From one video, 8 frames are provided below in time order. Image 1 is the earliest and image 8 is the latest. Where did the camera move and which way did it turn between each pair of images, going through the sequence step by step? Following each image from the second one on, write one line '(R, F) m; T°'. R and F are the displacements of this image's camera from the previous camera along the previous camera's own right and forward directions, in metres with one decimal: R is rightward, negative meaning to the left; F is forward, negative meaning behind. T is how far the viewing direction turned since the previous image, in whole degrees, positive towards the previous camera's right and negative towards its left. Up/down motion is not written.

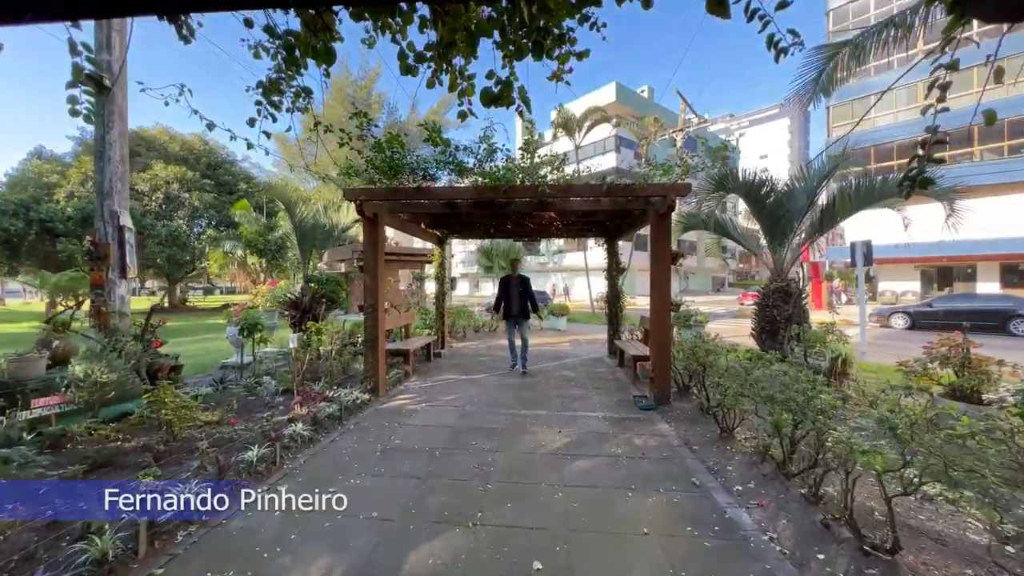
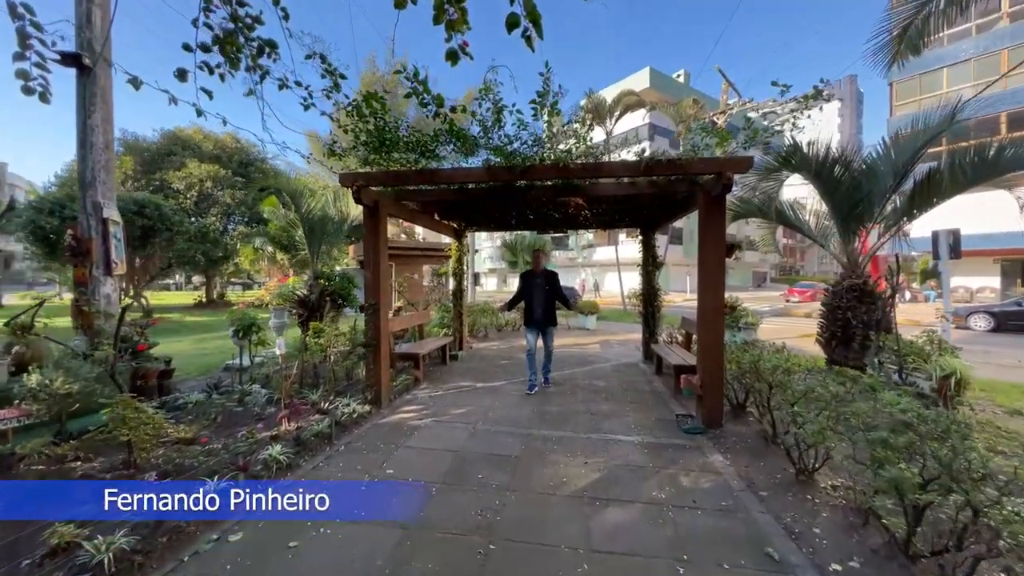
(+0.1, +0.7) m; -4°
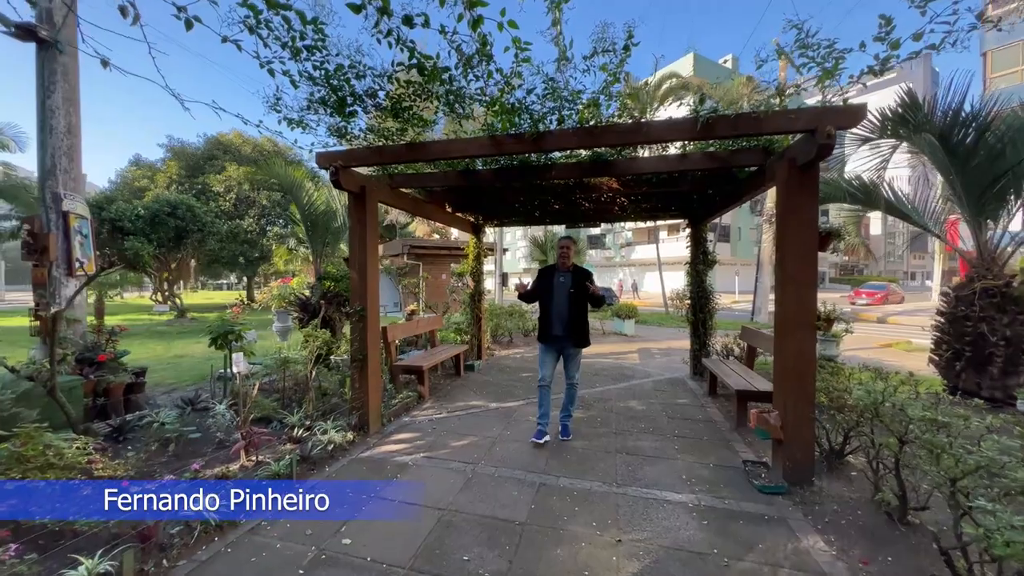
(+0.2, +0.9) m; -5°
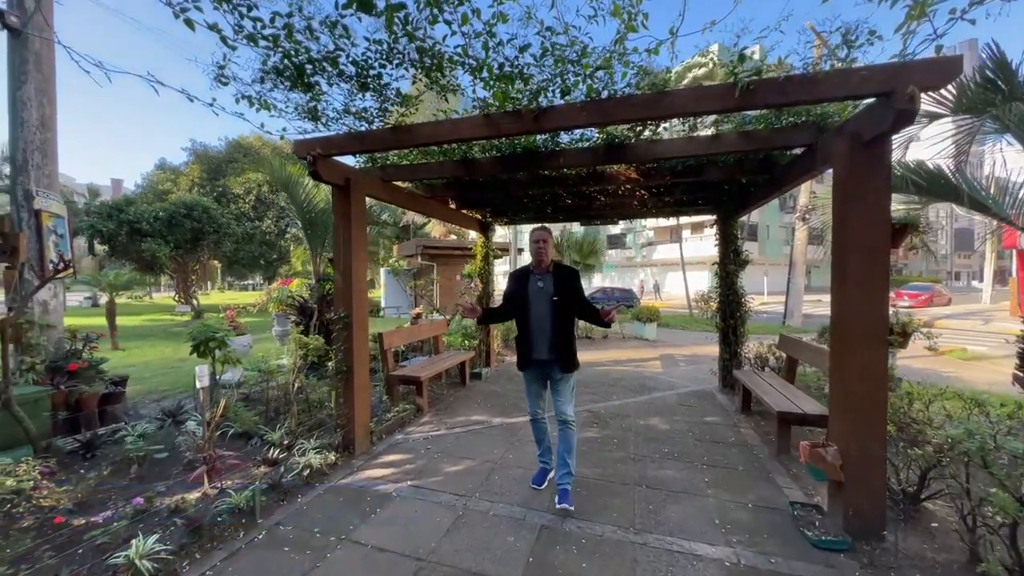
(+0.1, +0.4) m; -3°
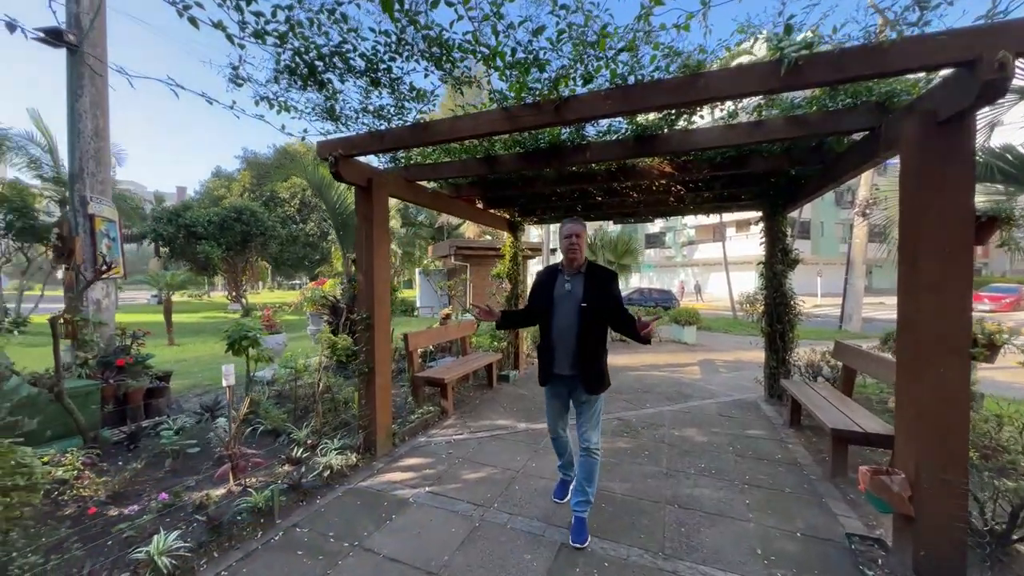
(+0.1, +0.1) m; -5°
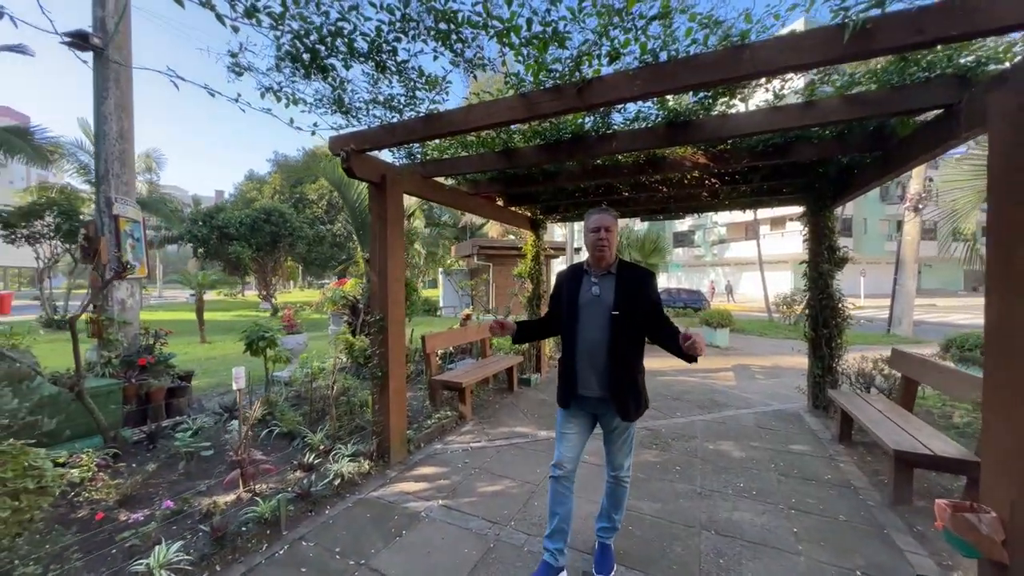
(0.0, +0.2) m; -4°
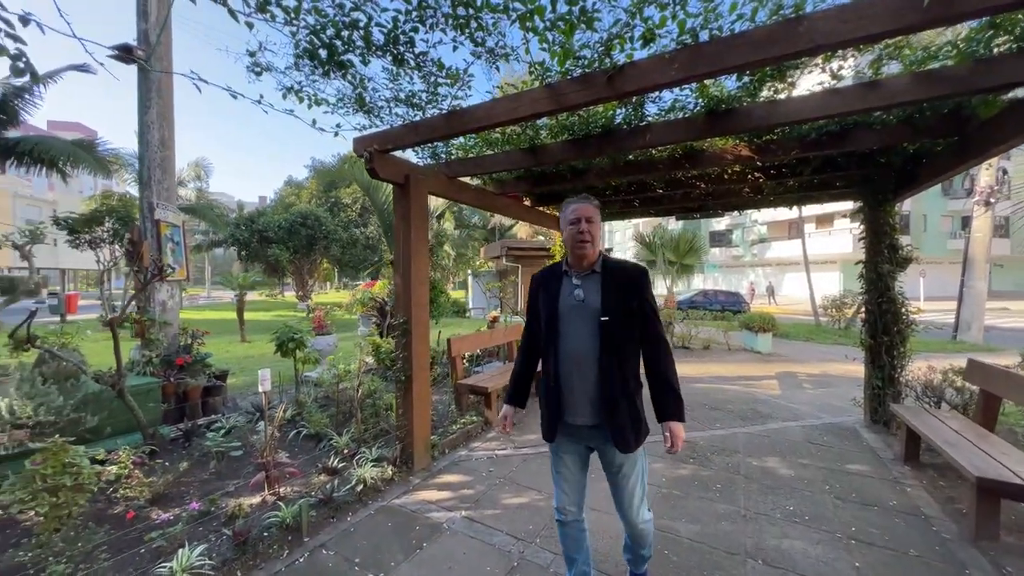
(0.0, +0.1) m; -4°
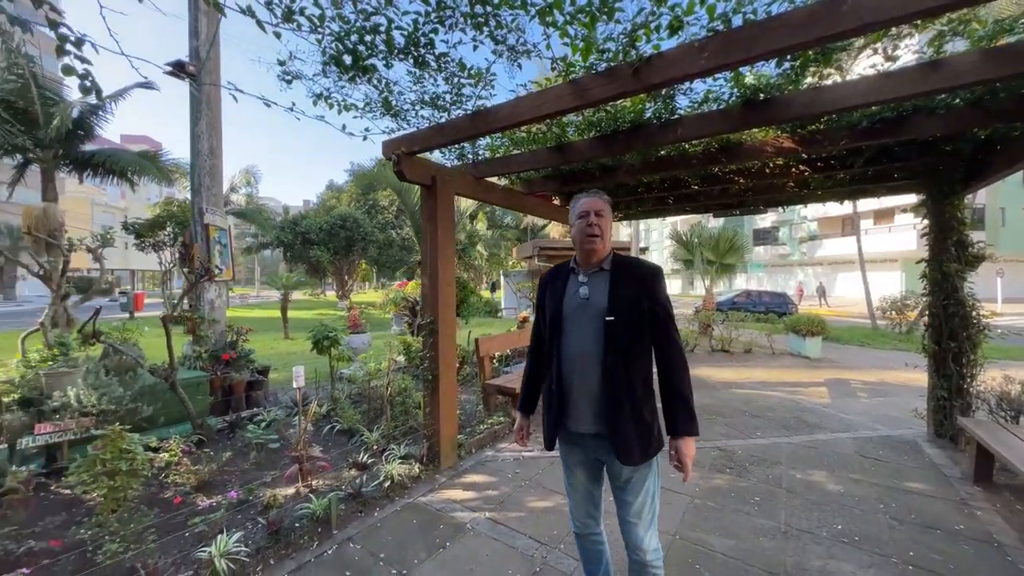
(+0.1, 0.0) m; -5°
